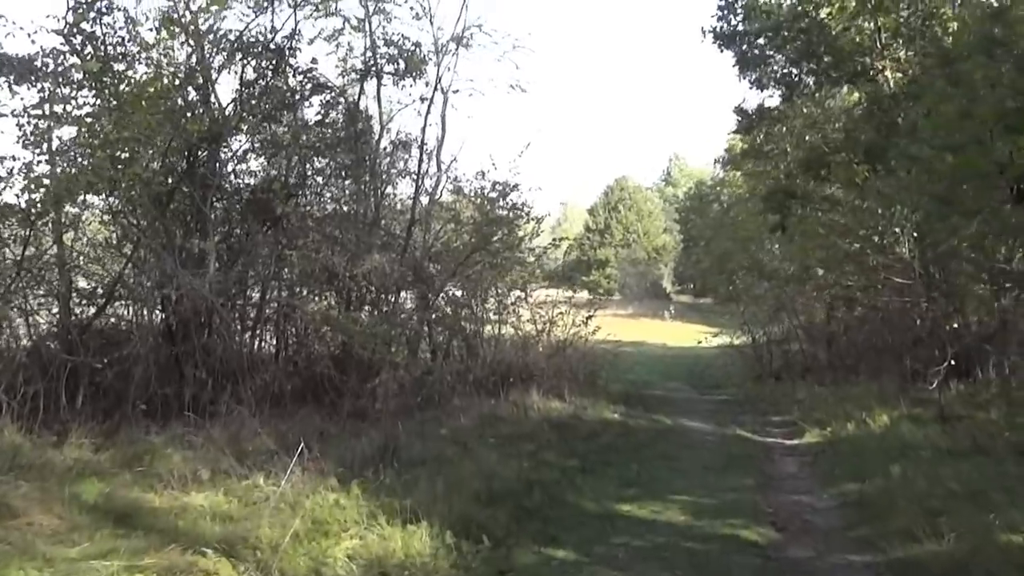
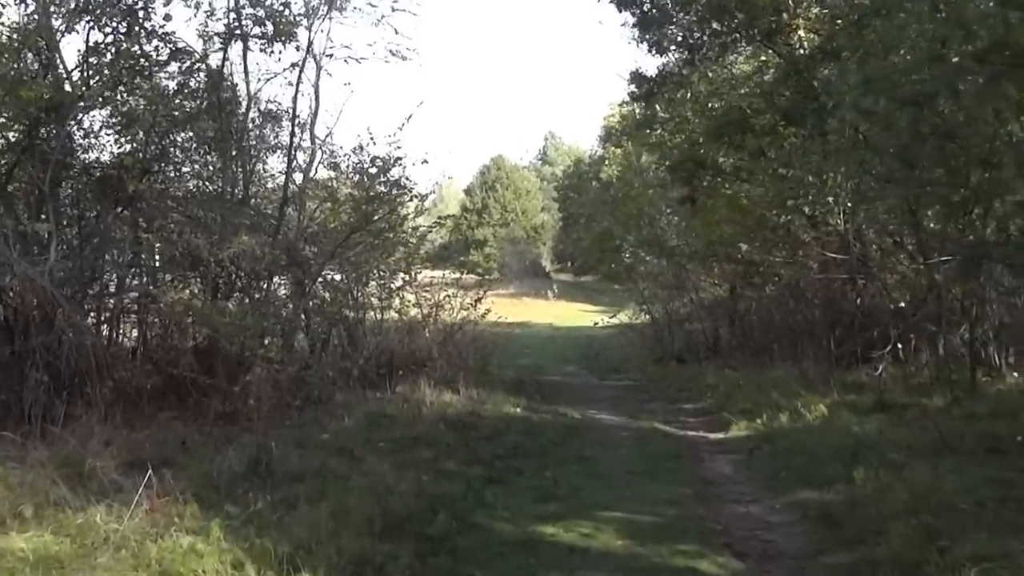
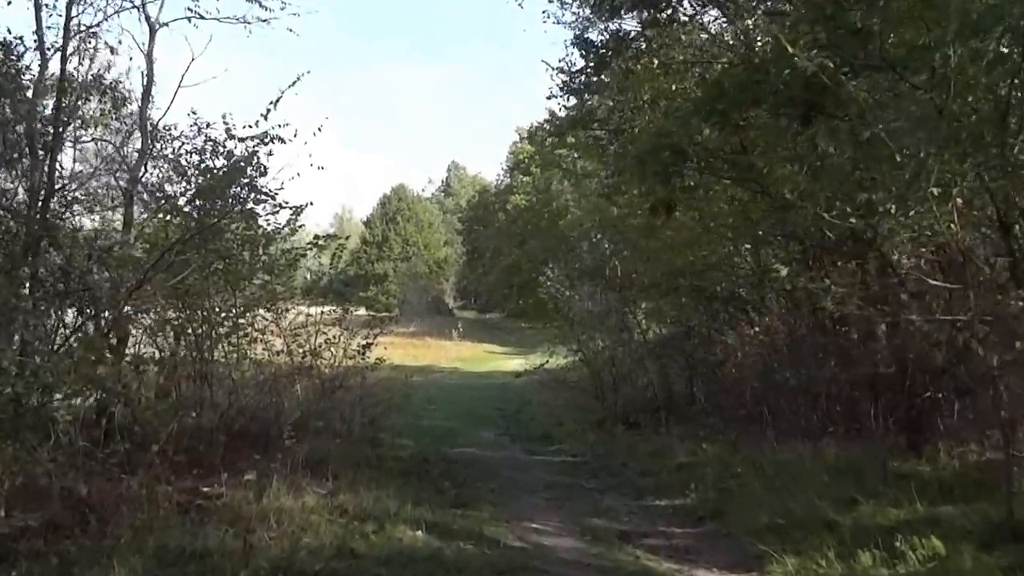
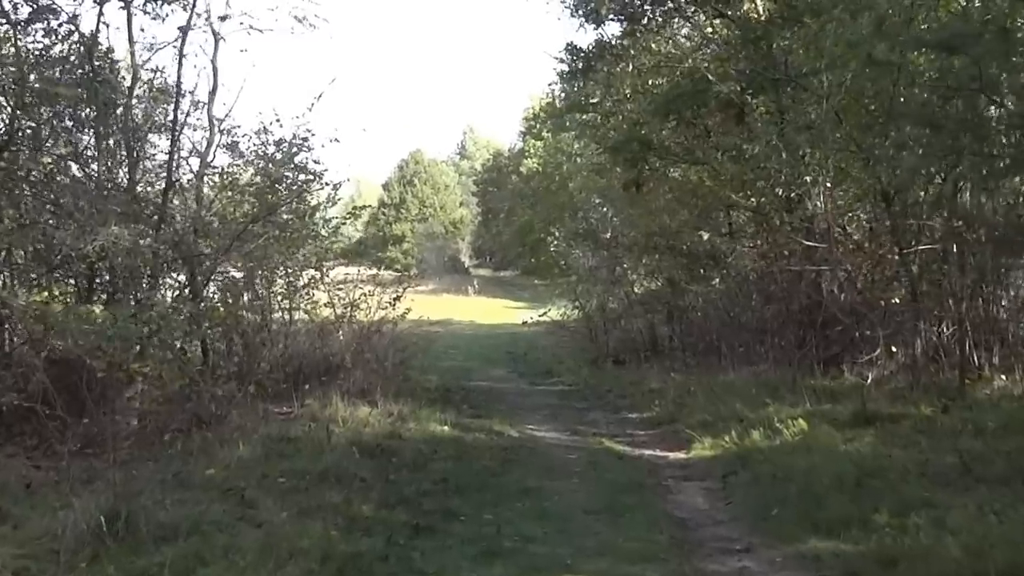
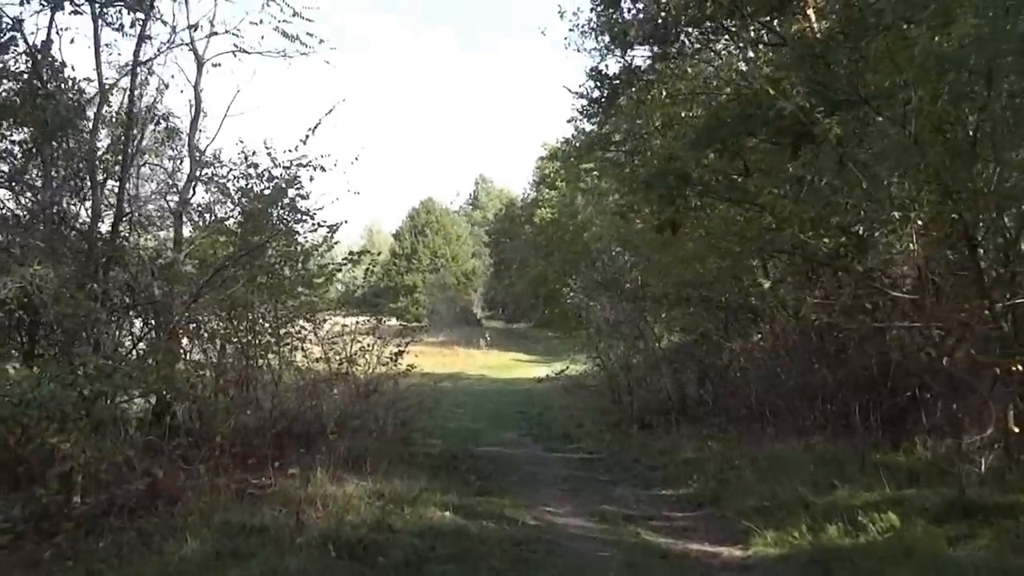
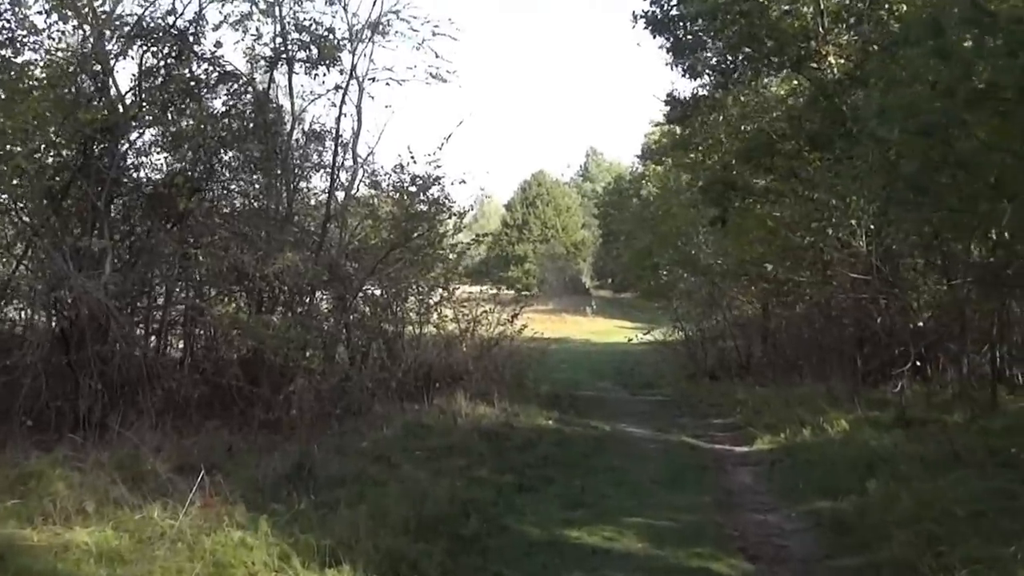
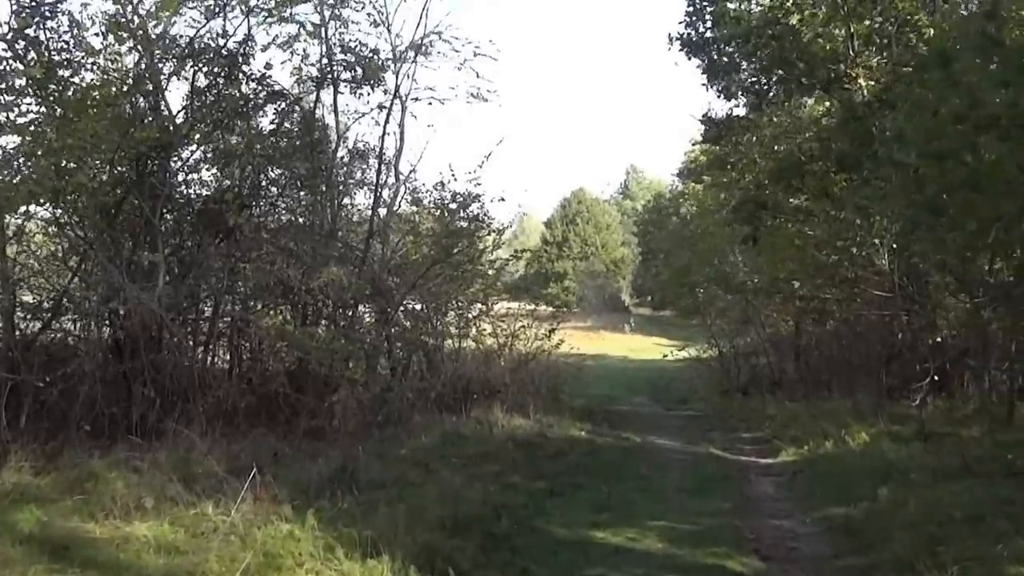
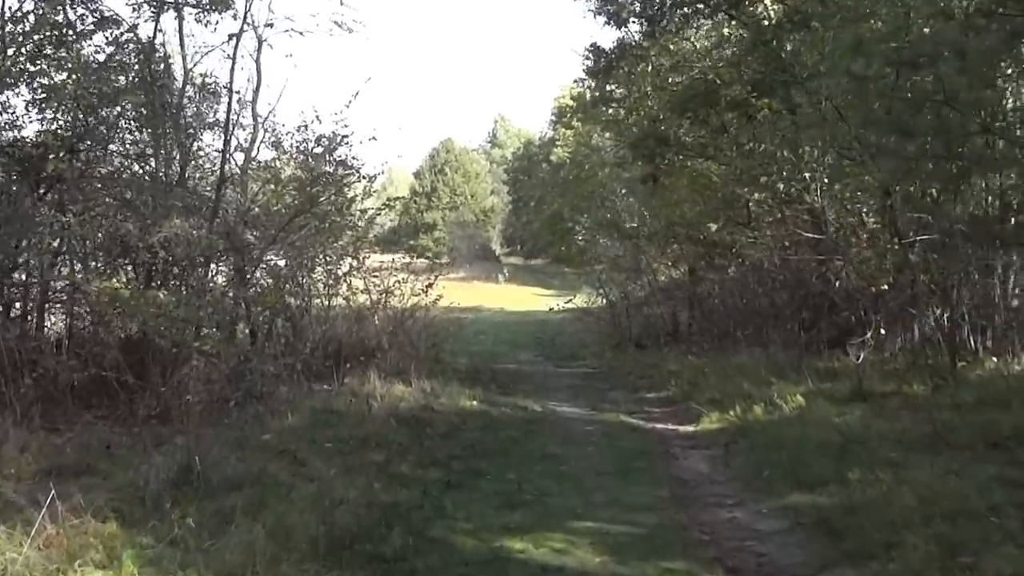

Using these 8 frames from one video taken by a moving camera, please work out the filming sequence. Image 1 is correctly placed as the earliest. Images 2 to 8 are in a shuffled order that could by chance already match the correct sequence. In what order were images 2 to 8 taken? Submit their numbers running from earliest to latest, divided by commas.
7, 6, 2, 8, 4, 5, 3
